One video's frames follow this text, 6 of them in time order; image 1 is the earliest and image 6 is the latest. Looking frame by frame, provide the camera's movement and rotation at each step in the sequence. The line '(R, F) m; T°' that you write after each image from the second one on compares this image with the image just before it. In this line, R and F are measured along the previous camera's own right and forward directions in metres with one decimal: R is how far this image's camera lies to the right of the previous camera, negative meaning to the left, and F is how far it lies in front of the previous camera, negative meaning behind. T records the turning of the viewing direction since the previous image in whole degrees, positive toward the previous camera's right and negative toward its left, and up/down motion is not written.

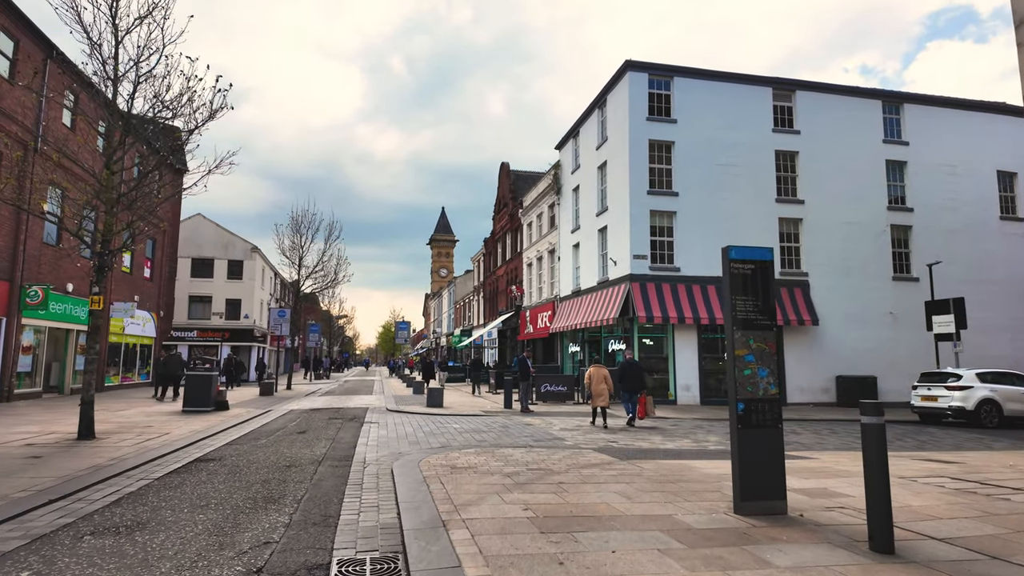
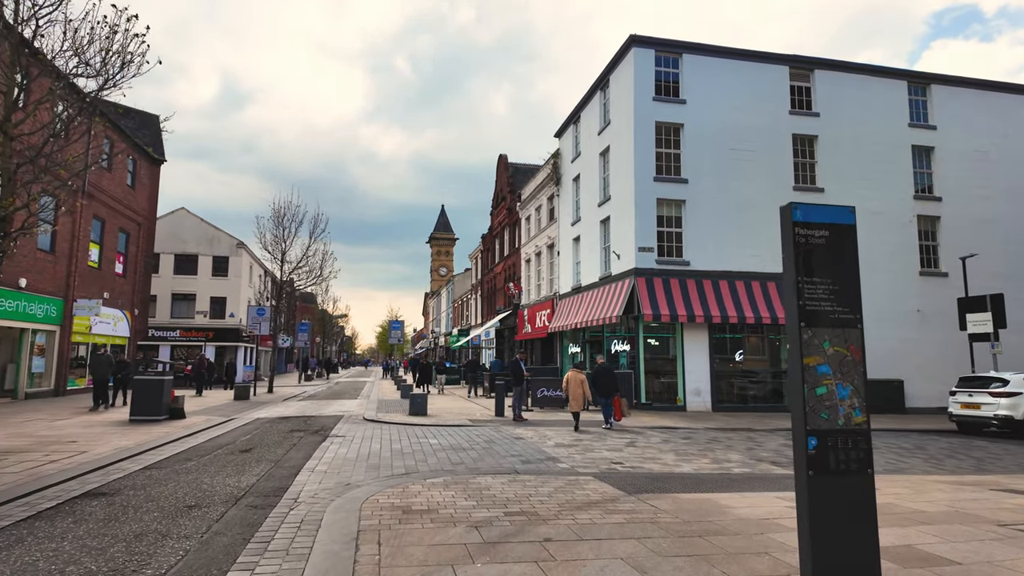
(+0.3, +1.9) m; 0°
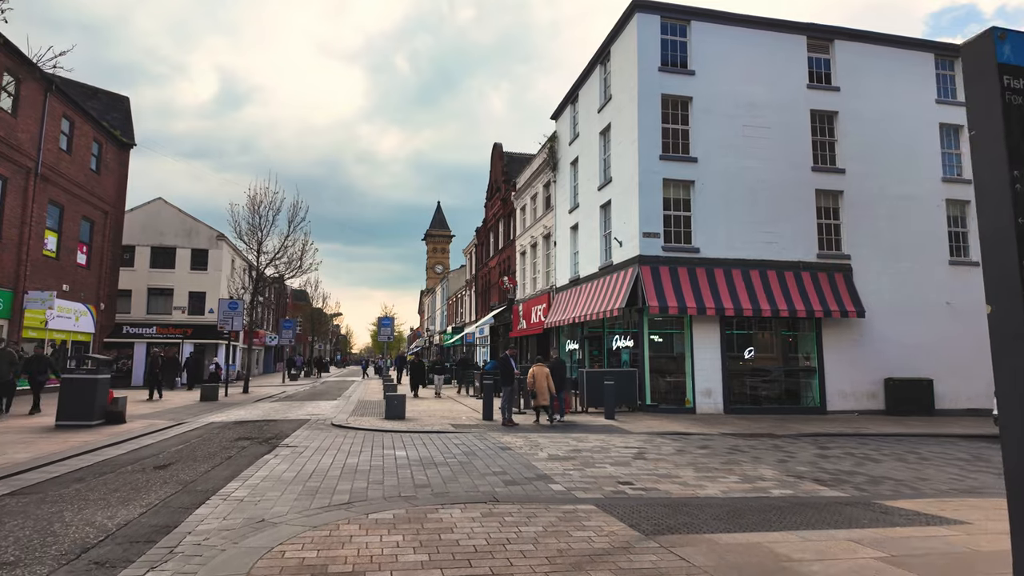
(+0.2, +1.9) m; 0°
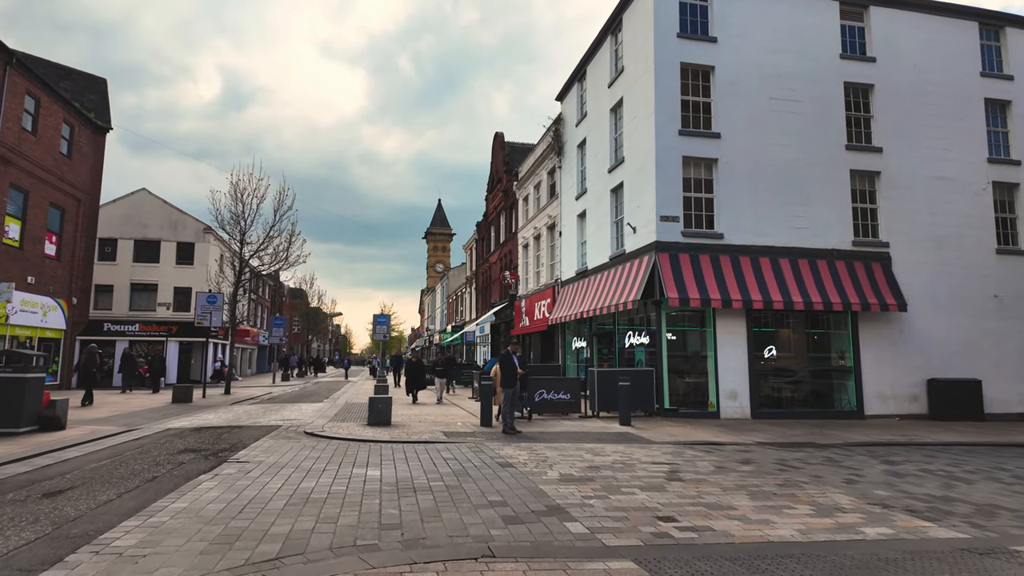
(0.0, +1.9) m; 0°
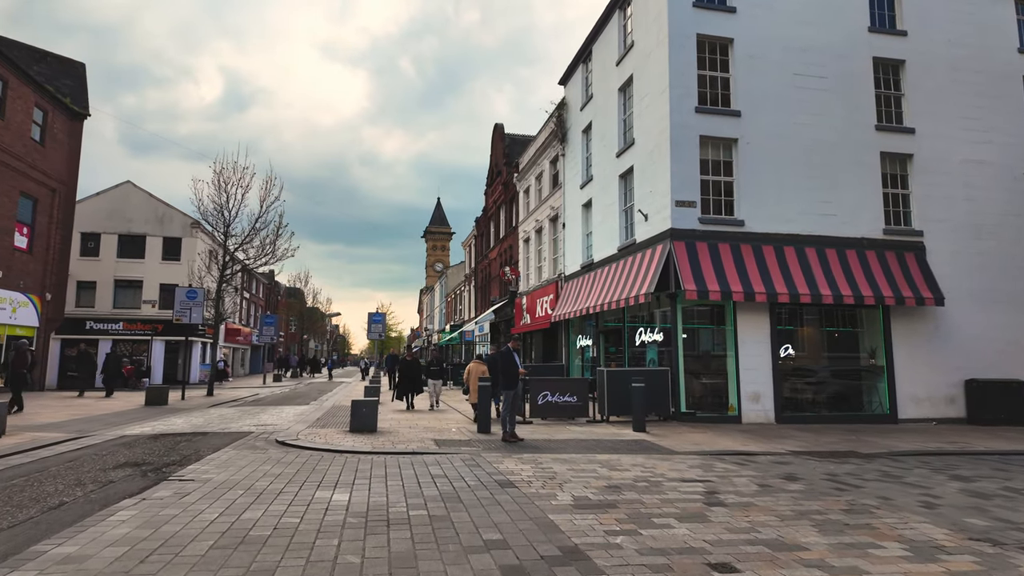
(0.0, +1.4) m; 0°
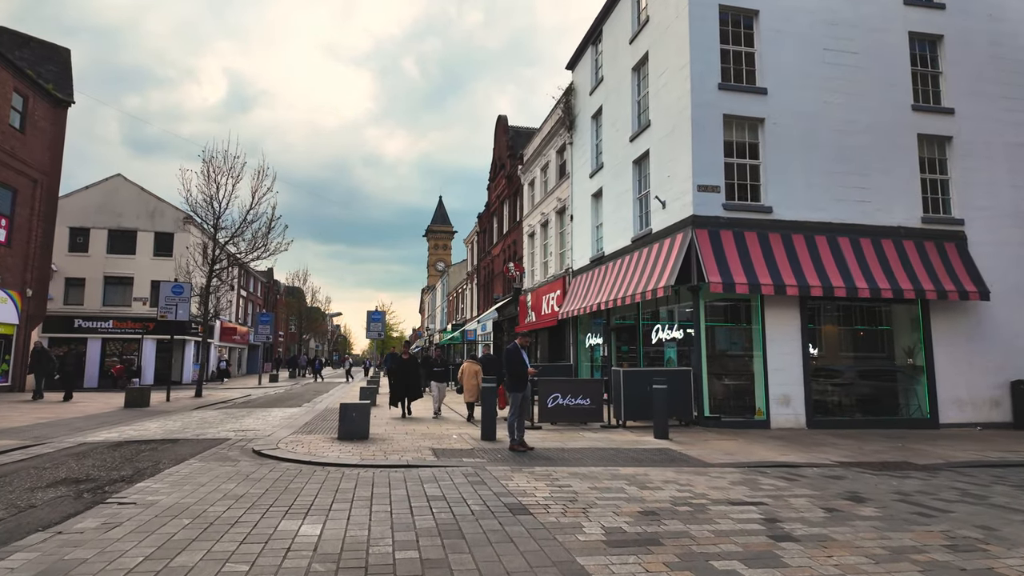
(-0.1, +1.2) m; 0°
